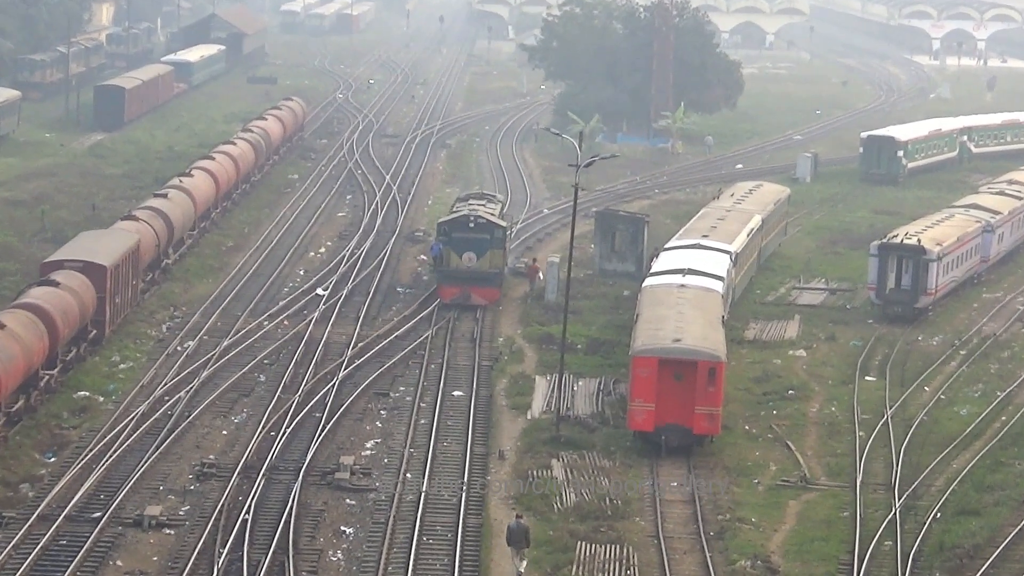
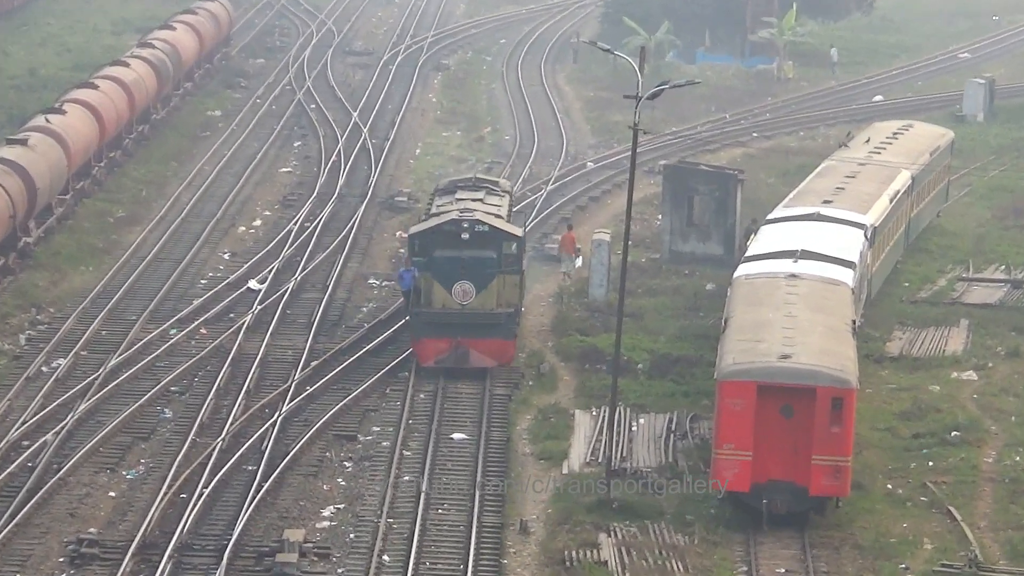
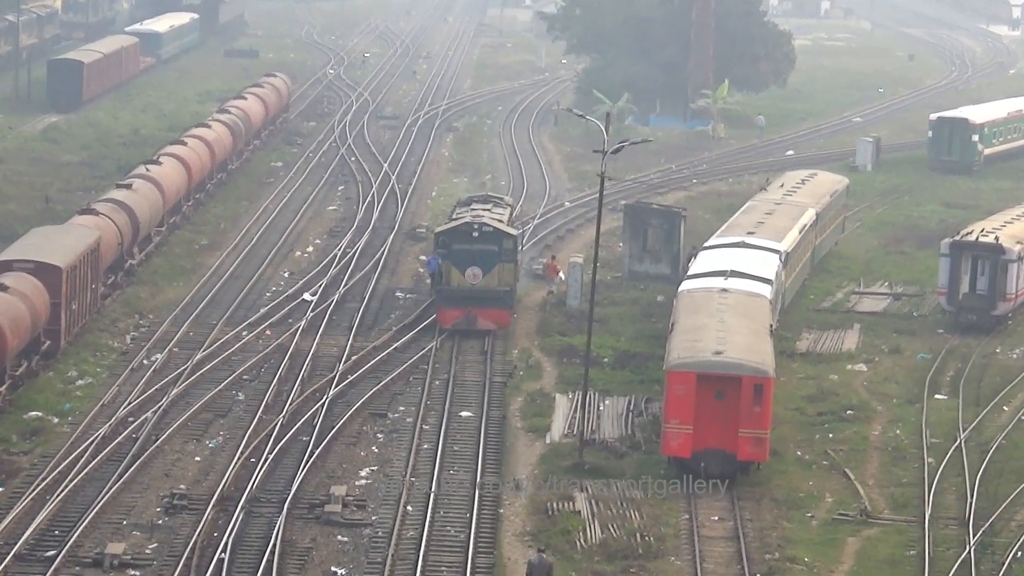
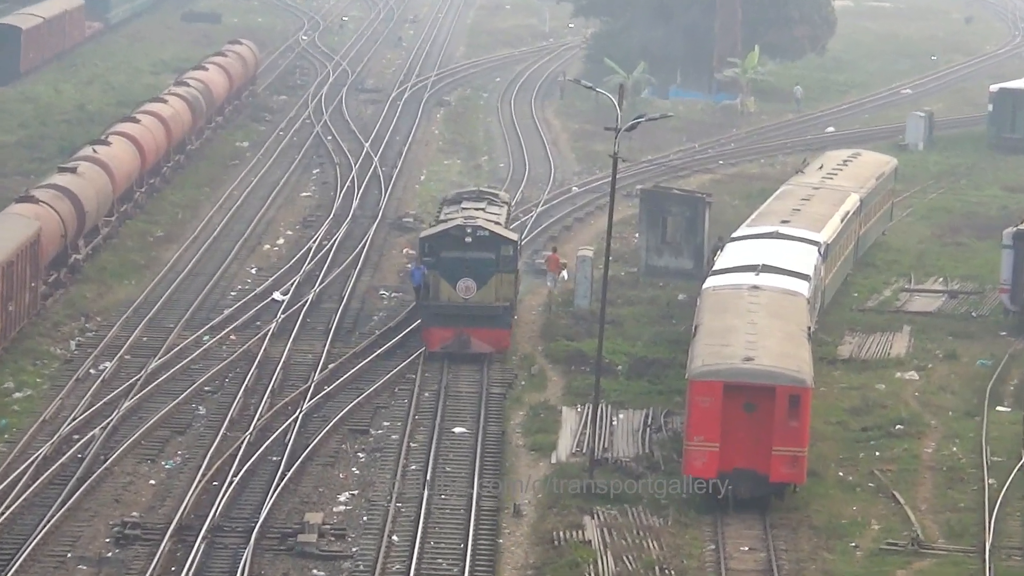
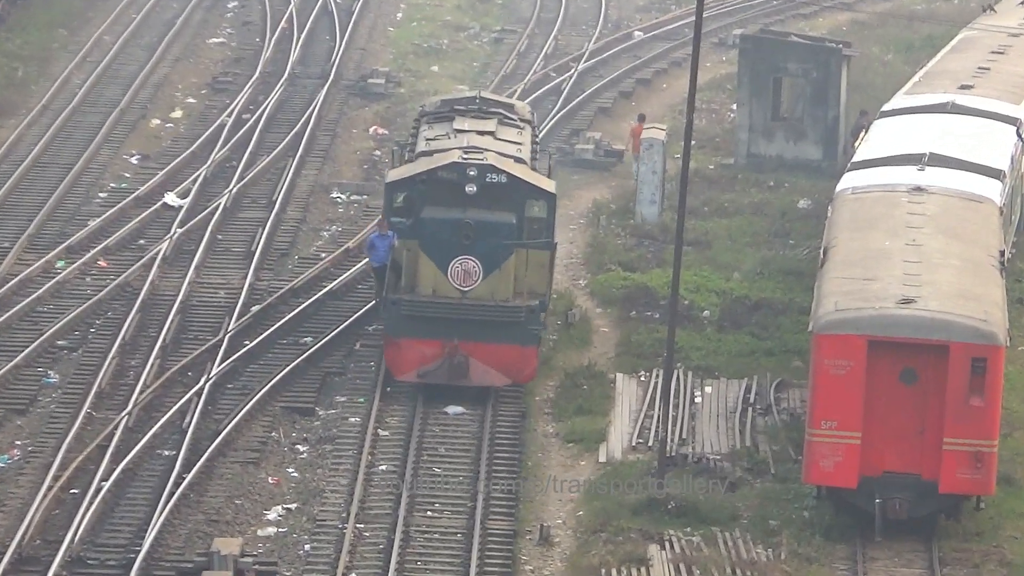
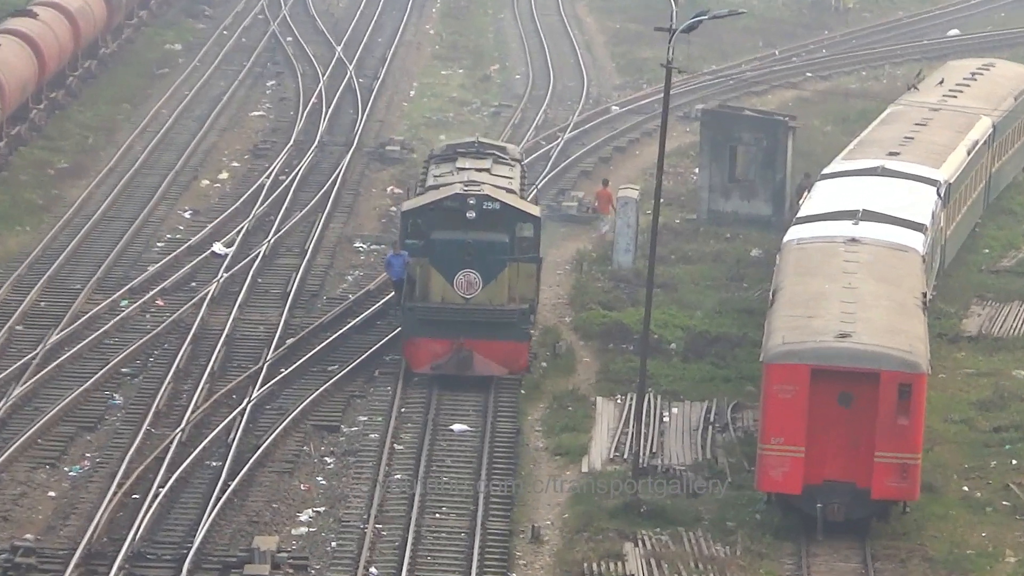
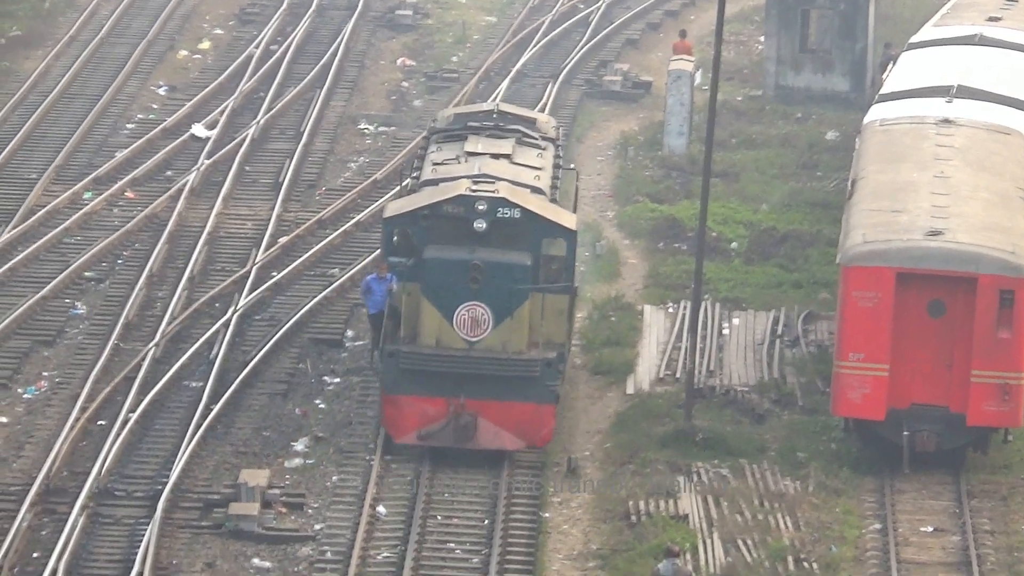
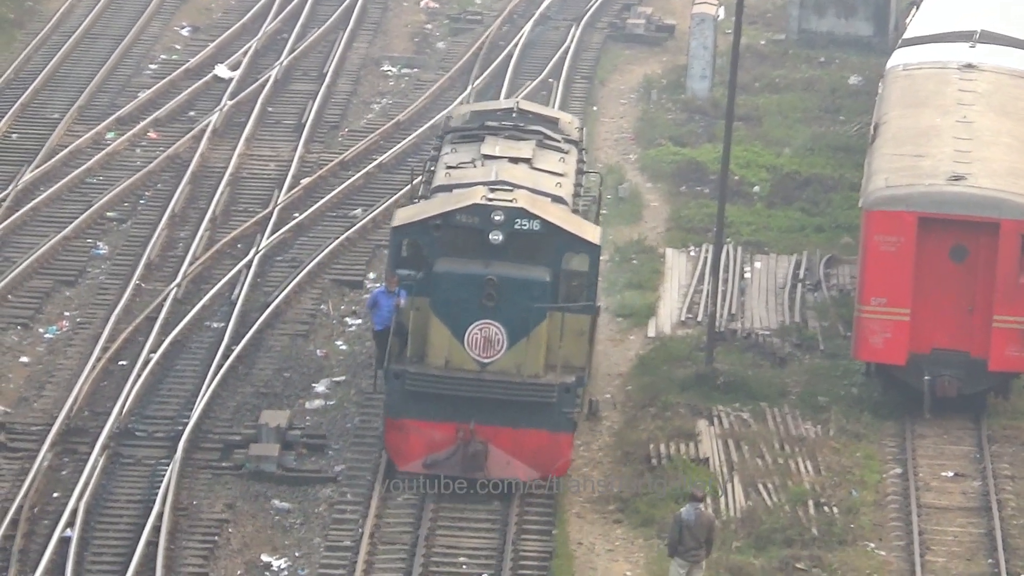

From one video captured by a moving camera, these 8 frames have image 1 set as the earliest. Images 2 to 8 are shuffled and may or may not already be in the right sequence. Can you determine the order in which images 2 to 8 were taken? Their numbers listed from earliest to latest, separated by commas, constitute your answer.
3, 4, 2, 6, 5, 7, 8
